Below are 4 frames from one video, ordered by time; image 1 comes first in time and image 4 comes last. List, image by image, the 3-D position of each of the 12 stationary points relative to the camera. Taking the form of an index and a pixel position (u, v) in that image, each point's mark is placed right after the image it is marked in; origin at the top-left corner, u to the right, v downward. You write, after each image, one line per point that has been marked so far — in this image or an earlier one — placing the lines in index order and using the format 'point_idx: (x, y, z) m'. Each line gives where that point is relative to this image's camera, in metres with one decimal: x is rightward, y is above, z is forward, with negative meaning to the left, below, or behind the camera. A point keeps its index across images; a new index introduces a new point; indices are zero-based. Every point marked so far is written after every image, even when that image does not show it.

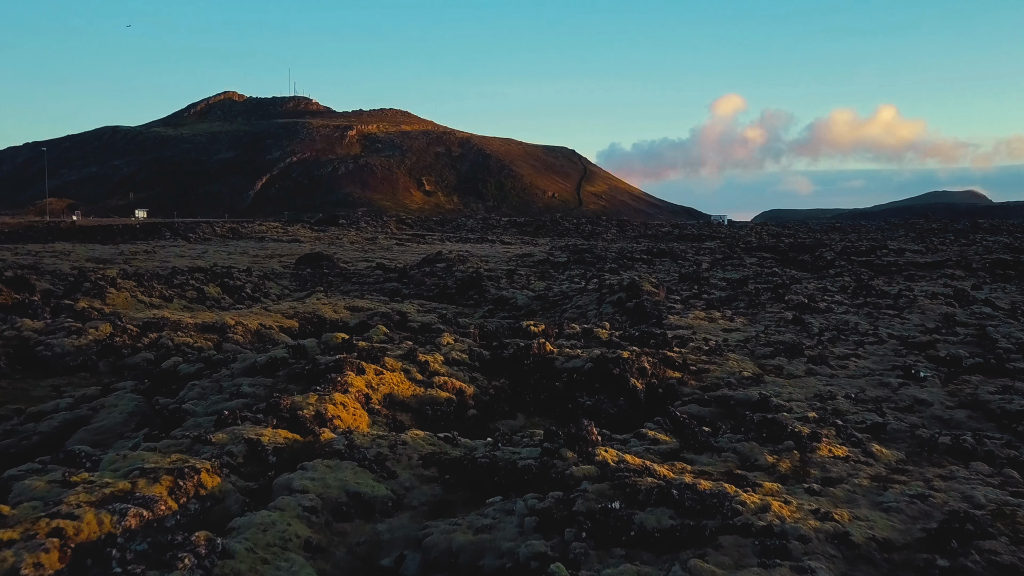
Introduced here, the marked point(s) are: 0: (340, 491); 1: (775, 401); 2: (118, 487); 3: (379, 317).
0: (-0.9, -1.0, +4.5) m
1: (+2.1, -0.9, +7.2) m
2: (-1.8, -0.9, +4.2) m
3: (-2.2, -0.5, +15.1) m
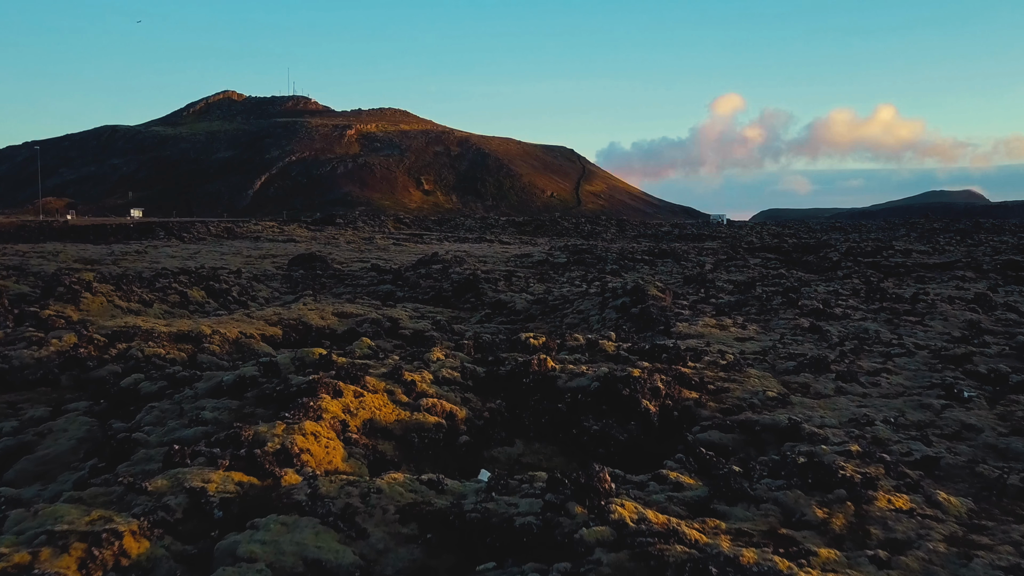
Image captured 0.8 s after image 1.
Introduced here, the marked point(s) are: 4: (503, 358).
0: (-0.9, -1.1, +3.6) m
1: (+2.1, -1.0, +6.3) m
2: (-1.9, -1.0, +3.3) m
3: (-2.3, -0.6, +14.2) m
4: (-0.1, -0.6, +7.9) m
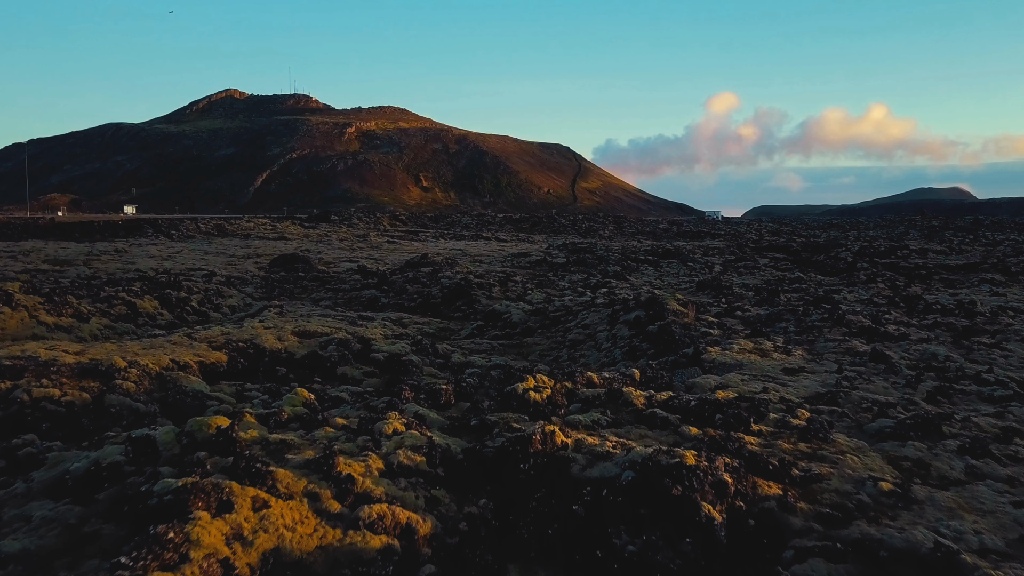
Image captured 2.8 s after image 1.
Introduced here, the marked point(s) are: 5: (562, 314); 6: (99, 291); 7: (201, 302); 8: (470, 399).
0: (-0.9, -1.3, +1.3) m
1: (+2.1, -1.2, +4.0) m
2: (-1.9, -1.2, +1.0) m
3: (-2.3, -0.8, +11.9) m
4: (-0.1, -0.8, +5.5) m
5: (+1.0, -0.5, +17.8) m
6: (-8.6, 0.0, +18.6) m
7: (-6.8, -0.3, +19.8) m
8: (-0.3, -0.8, +7.0) m
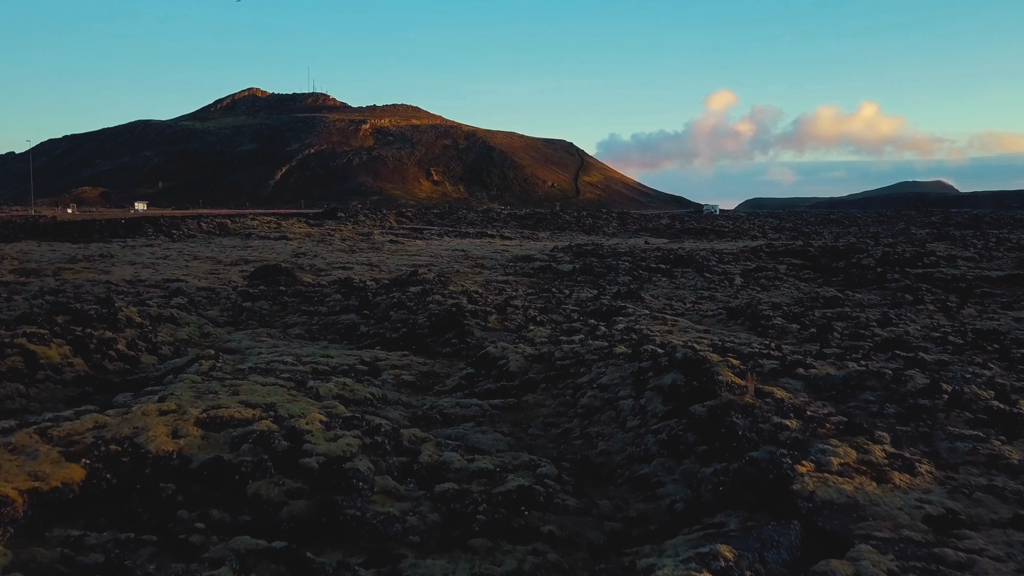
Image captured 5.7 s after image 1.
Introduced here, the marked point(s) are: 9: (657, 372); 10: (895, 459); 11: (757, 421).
0: (-1.0, -2.1, -2.3) m
1: (+1.9, -2.0, +0.5) m
2: (-2.0, -2.0, -2.6) m
3: (-2.4, -1.5, +8.3) m
4: (-0.2, -1.6, +2.0) m
5: (+1.0, -1.2, +14.2) m
6: (-8.6, -0.7, +15.1) m
7: (-6.9, -0.9, +16.3) m
8: (-0.4, -1.5, +3.4) m
9: (+1.9, -1.1, +11.6) m
10: (+3.3, -1.5, +7.6) m
11: (+2.4, -1.3, +8.9) m
